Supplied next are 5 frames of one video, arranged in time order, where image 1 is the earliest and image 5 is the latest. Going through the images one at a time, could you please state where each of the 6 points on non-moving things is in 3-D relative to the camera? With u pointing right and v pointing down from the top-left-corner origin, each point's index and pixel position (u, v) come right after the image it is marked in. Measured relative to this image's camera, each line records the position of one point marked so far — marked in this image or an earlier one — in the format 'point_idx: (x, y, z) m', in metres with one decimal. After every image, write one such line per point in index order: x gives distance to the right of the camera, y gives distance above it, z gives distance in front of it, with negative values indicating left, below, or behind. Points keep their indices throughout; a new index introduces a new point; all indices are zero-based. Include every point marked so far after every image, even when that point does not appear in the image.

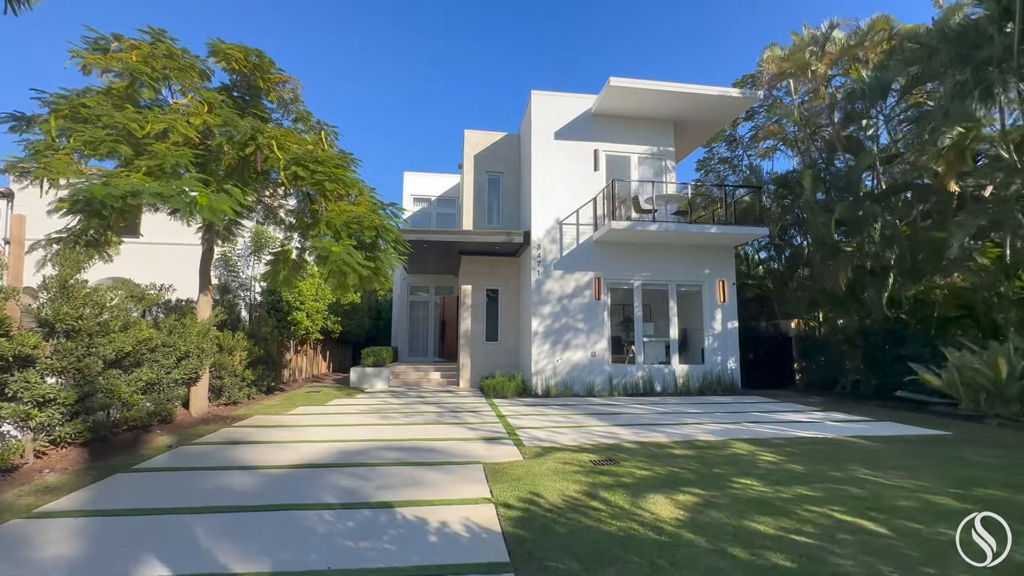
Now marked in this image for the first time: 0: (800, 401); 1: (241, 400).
0: (+7.3, -2.9, +11.9) m
1: (-5.6, -2.3, +9.7) m
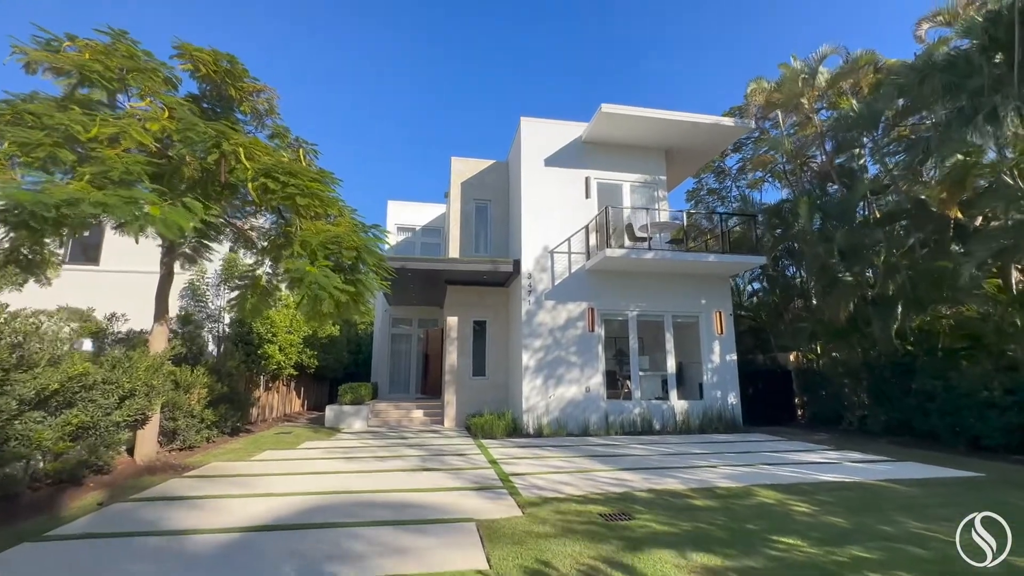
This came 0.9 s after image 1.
0: (+7.1, -3.6, +11.3) m
1: (-5.7, -2.9, +8.6) m
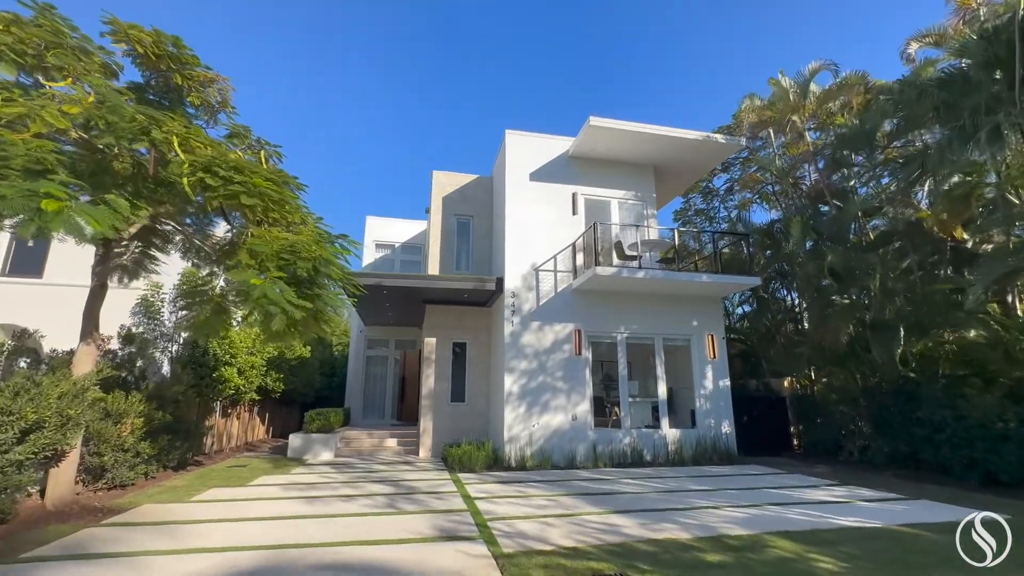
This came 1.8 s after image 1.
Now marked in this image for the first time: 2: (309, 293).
0: (+6.6, -4.1, +10.6) m
1: (-6.1, -3.1, +7.5) m
2: (-2.7, -0.1, +6.4) m
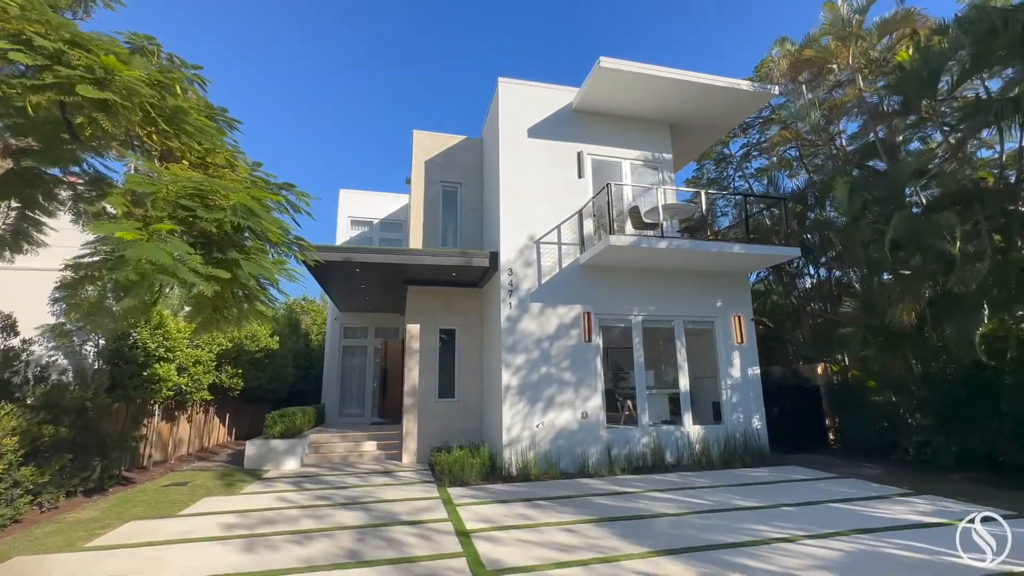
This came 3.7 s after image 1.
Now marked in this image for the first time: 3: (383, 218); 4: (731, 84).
0: (+6.7, -3.6, +9.0) m
1: (-6.0, -2.8, +5.6) m
2: (-2.7, +0.2, +4.5) m
3: (-4.5, +2.4, +16.2) m
4: (+4.8, +4.4, +10.2) m
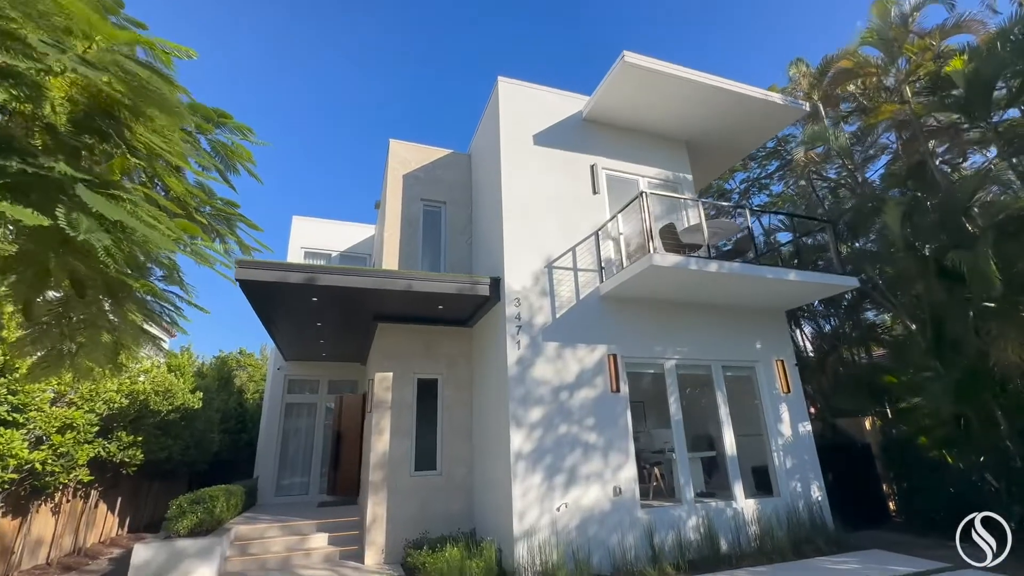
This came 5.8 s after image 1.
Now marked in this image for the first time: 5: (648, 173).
0: (+6.8, -4.1, +7.1) m
1: (-5.4, -2.7, +2.5) m
2: (-2.0, +0.4, +2.2) m
3: (-5.0, +1.1, +13.8) m
4: (+4.9, +3.7, +9.1) m
5: (+2.8, +2.4, +9.7) m
